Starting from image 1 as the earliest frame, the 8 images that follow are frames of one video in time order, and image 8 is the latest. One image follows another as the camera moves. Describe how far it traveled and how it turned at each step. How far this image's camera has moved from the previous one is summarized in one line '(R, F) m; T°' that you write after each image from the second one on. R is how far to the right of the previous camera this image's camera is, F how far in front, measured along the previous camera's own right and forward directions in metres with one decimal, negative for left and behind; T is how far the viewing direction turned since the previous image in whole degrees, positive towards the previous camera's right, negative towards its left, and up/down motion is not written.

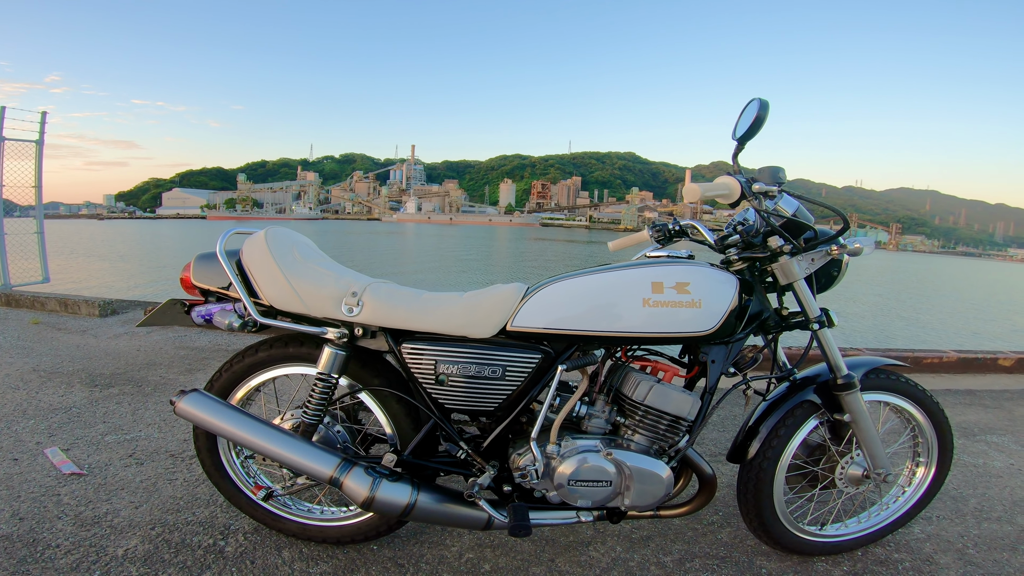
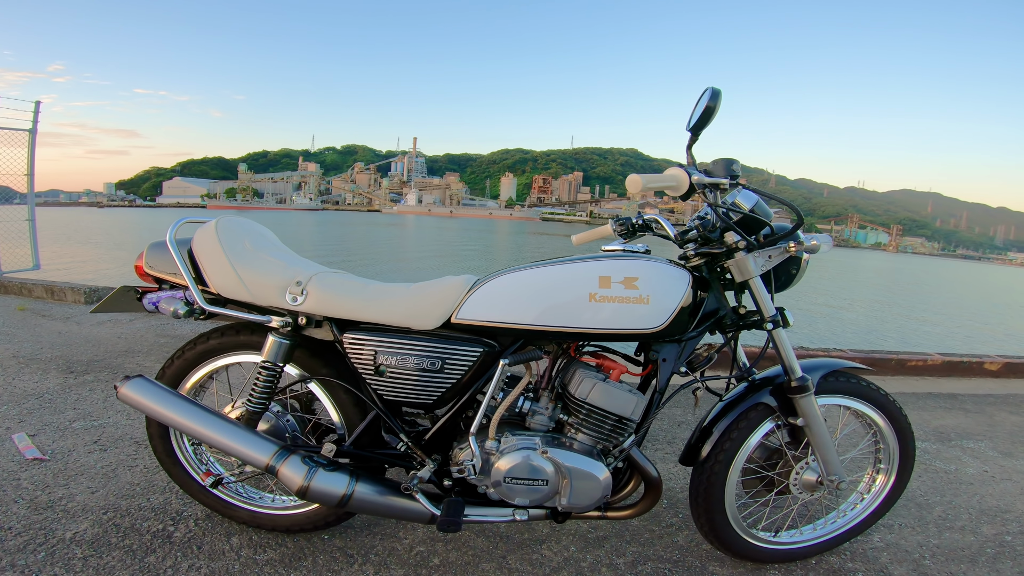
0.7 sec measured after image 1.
(+0.2, 0.0) m; 0°
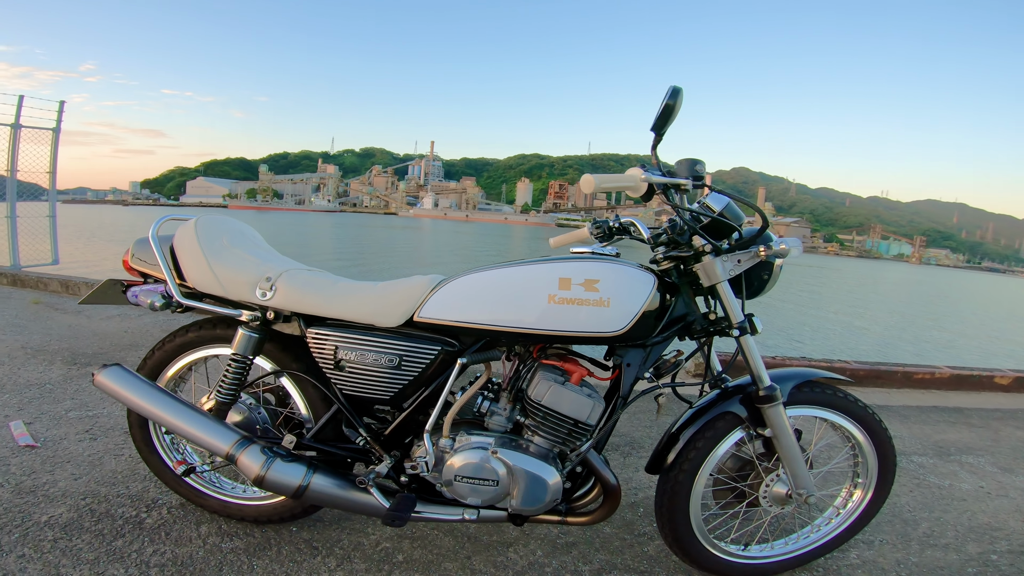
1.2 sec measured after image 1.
(+0.2, 0.0) m; -2°
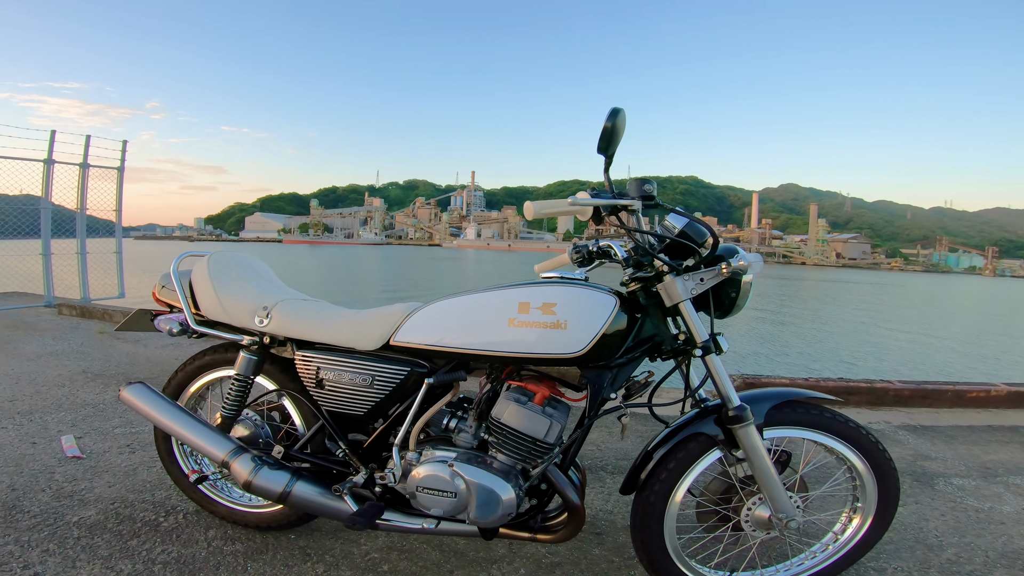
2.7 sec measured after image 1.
(+0.3, -0.1) m; -5°
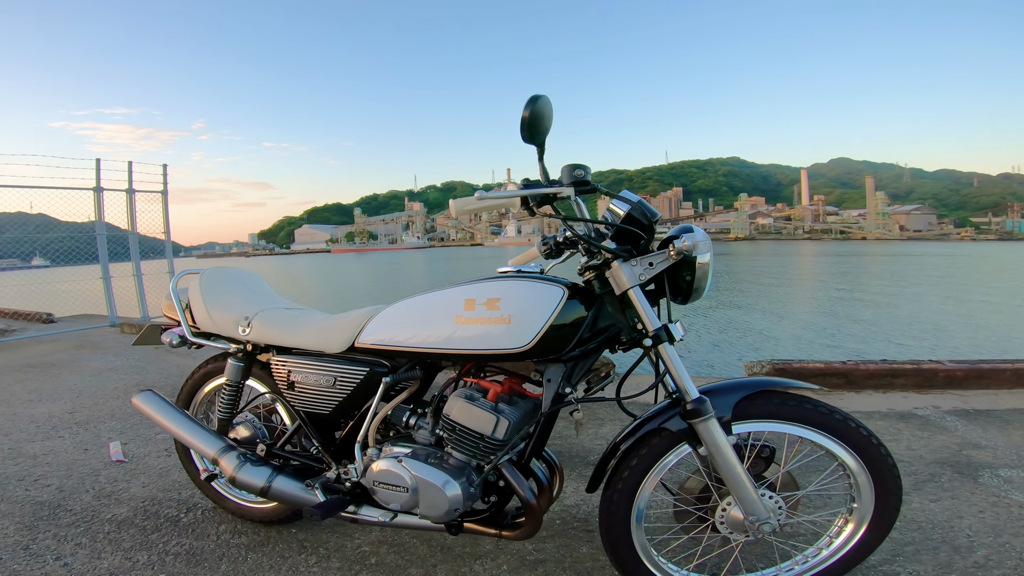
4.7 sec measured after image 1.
(+0.3, -0.1) m; -5°
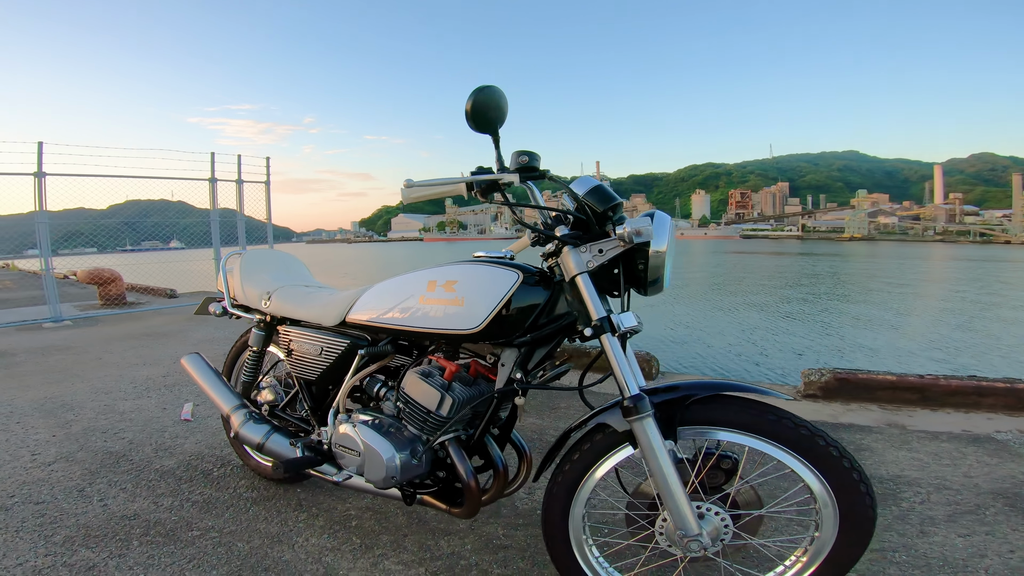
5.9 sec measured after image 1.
(+0.4, -0.1) m; -10°
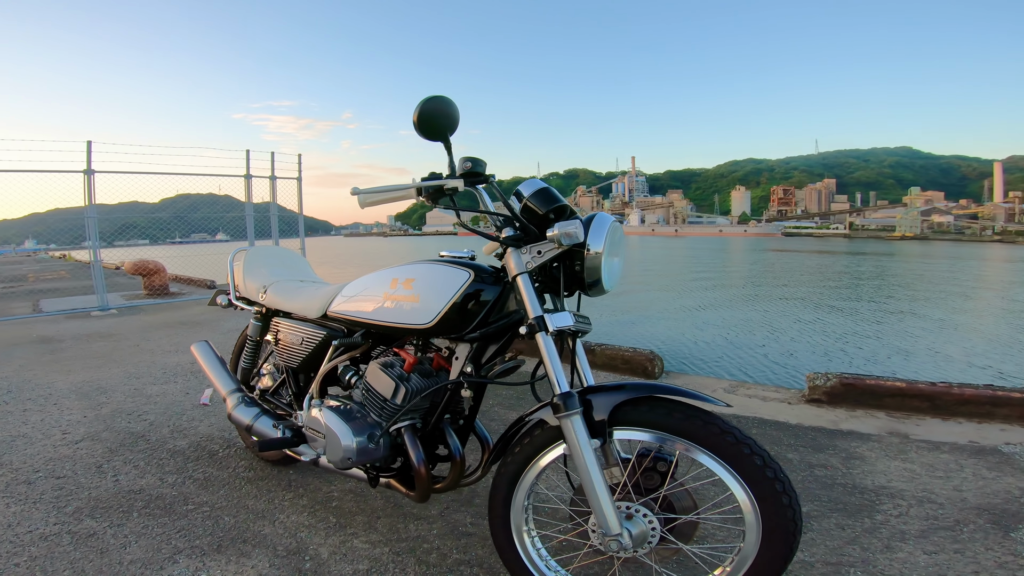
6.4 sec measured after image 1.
(+0.3, -0.1) m; -4°
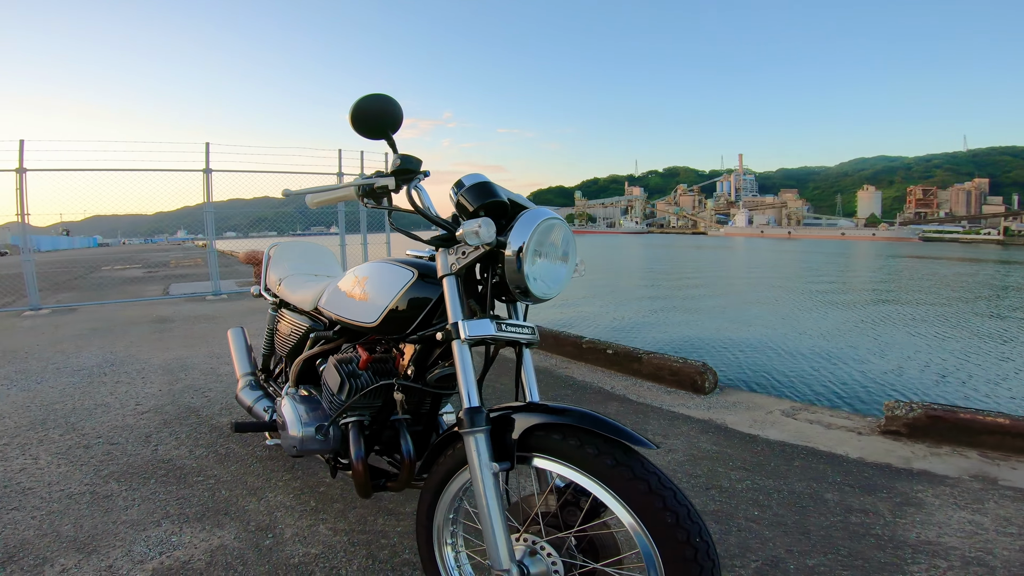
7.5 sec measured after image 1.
(+0.4, +0.1) m; -11°
